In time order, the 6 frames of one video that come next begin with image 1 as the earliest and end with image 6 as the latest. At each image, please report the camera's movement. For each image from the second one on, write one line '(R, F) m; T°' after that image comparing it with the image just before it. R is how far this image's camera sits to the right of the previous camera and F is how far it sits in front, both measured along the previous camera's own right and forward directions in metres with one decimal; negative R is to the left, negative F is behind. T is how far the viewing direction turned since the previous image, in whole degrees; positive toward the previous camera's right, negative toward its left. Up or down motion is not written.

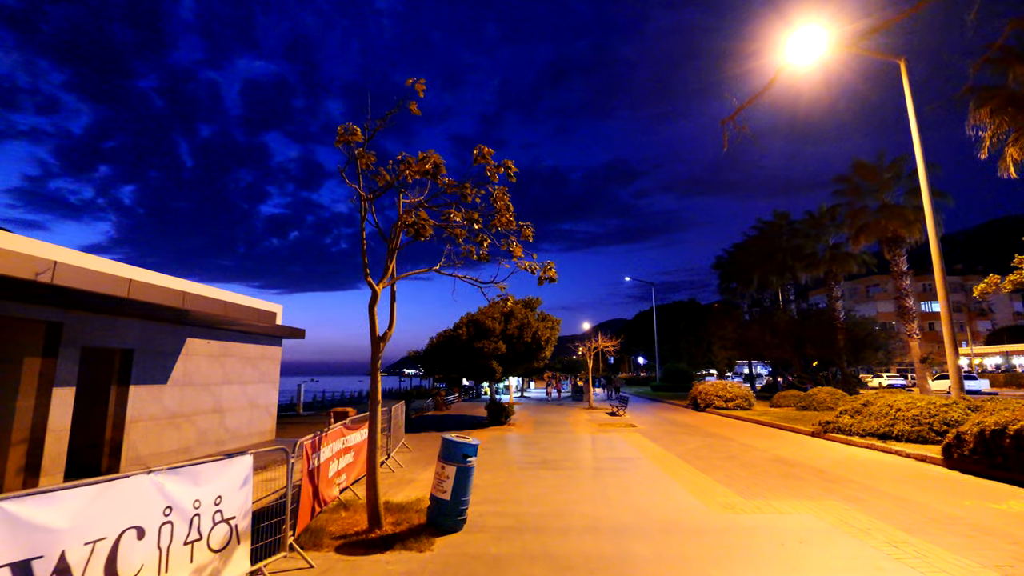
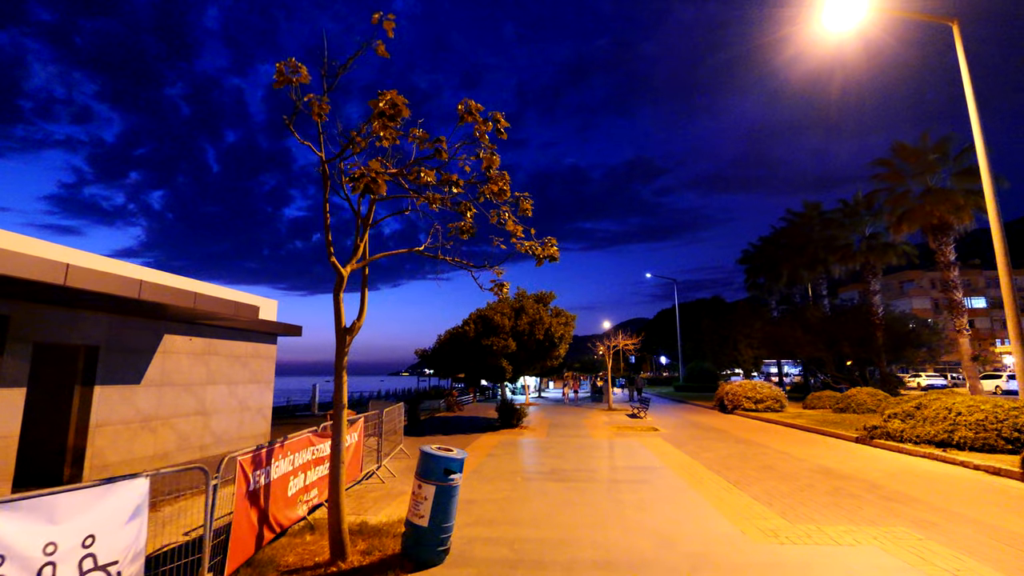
(+0.3, +1.2) m; -2°
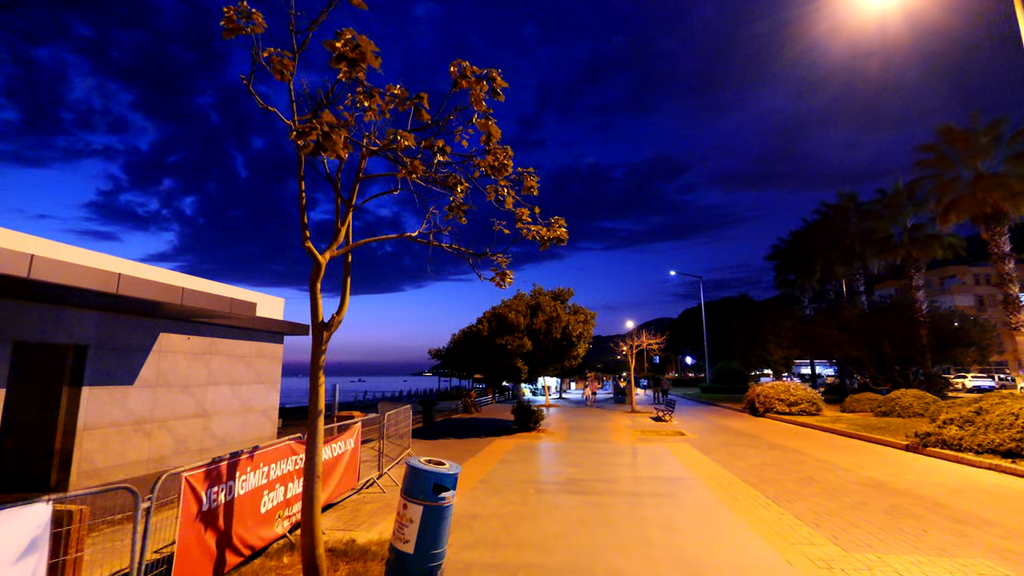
(+0.2, +0.8) m; -3°
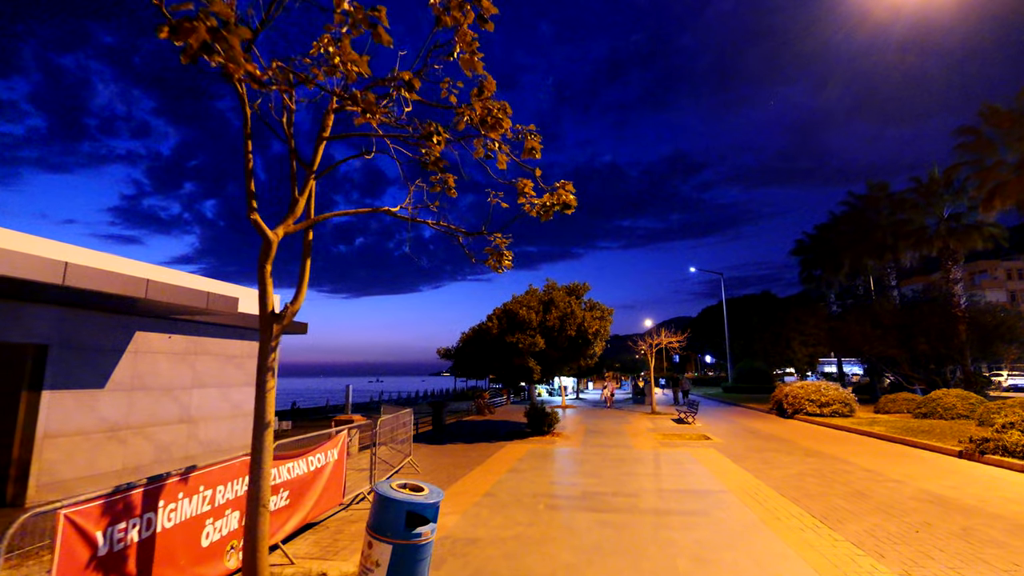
(+0.2, +1.0) m; -2°
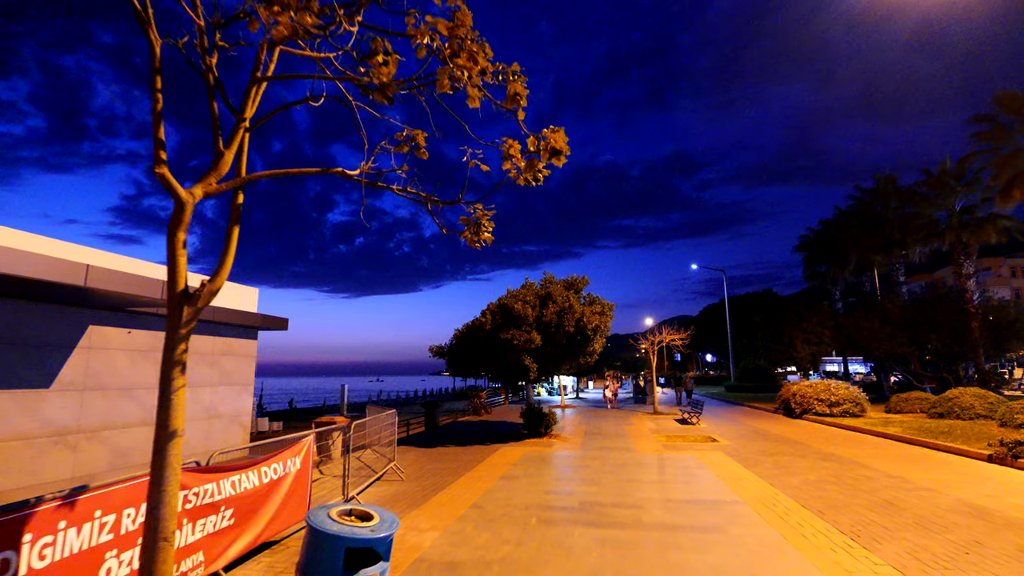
(+0.2, +0.9) m; 0°
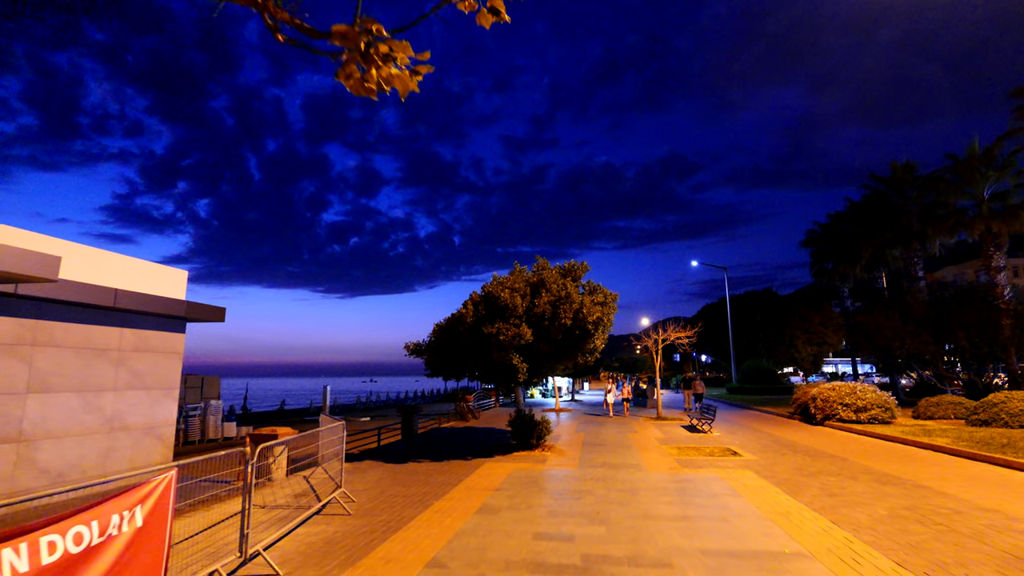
(+0.2, +2.2) m; +1°
